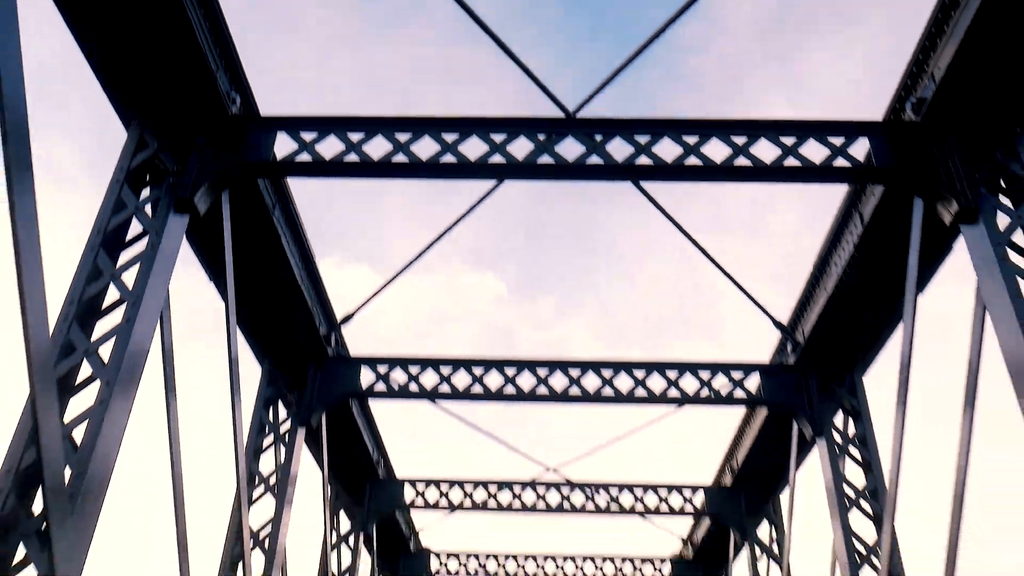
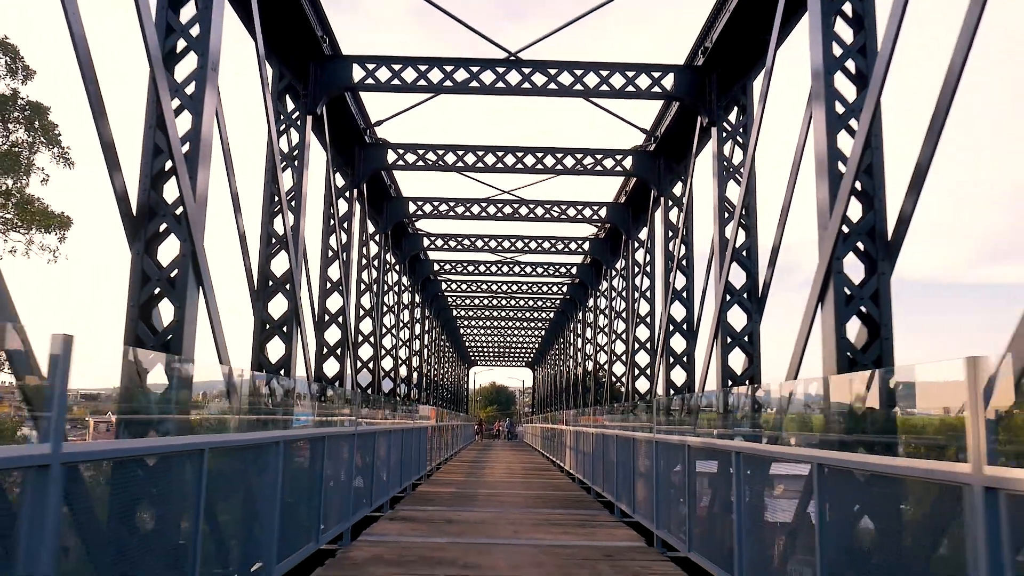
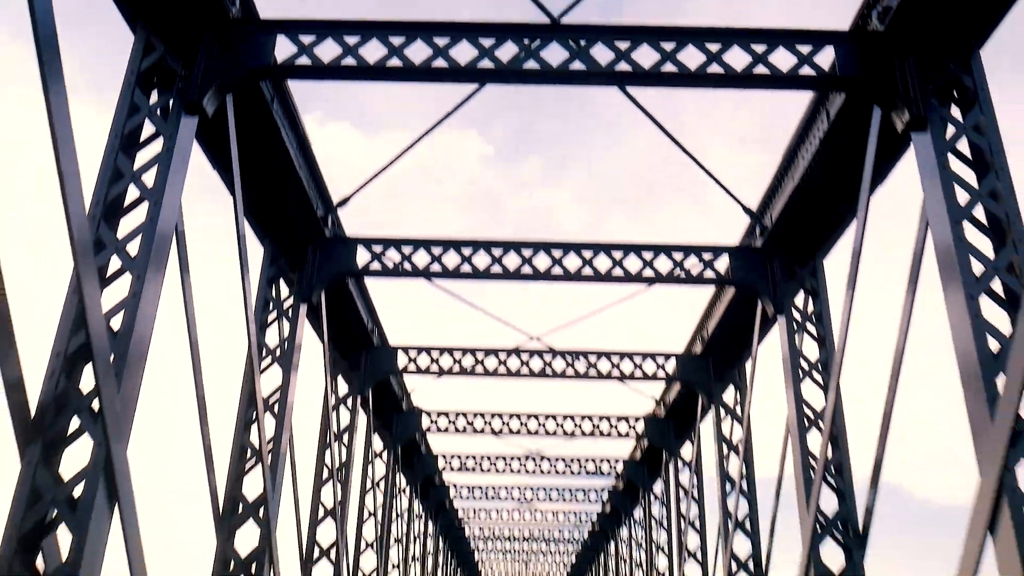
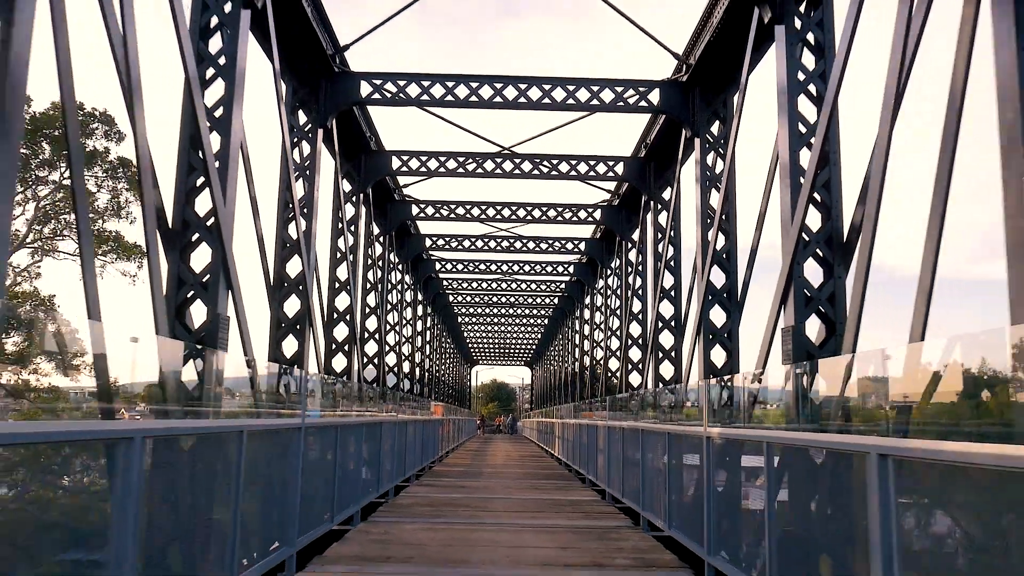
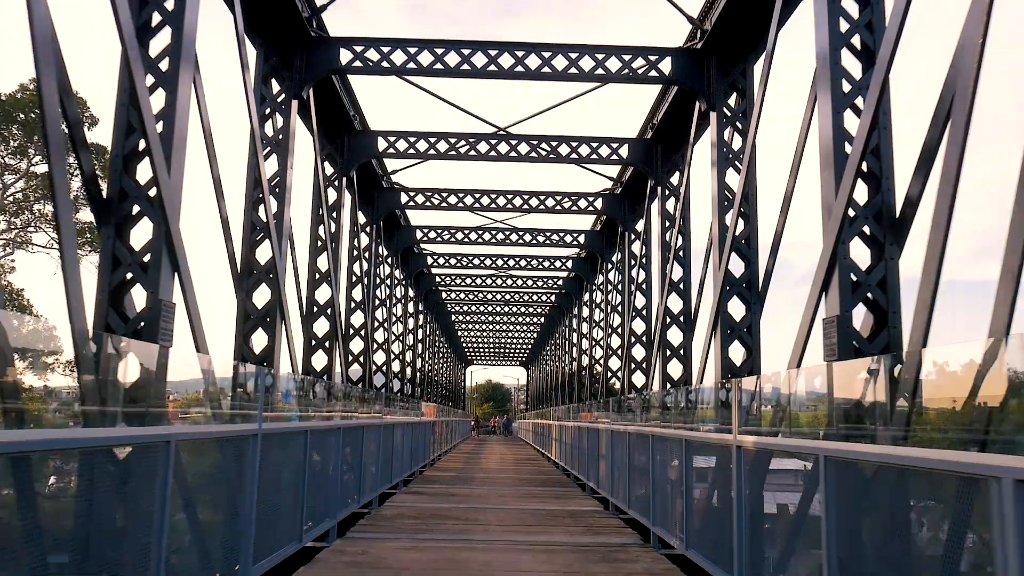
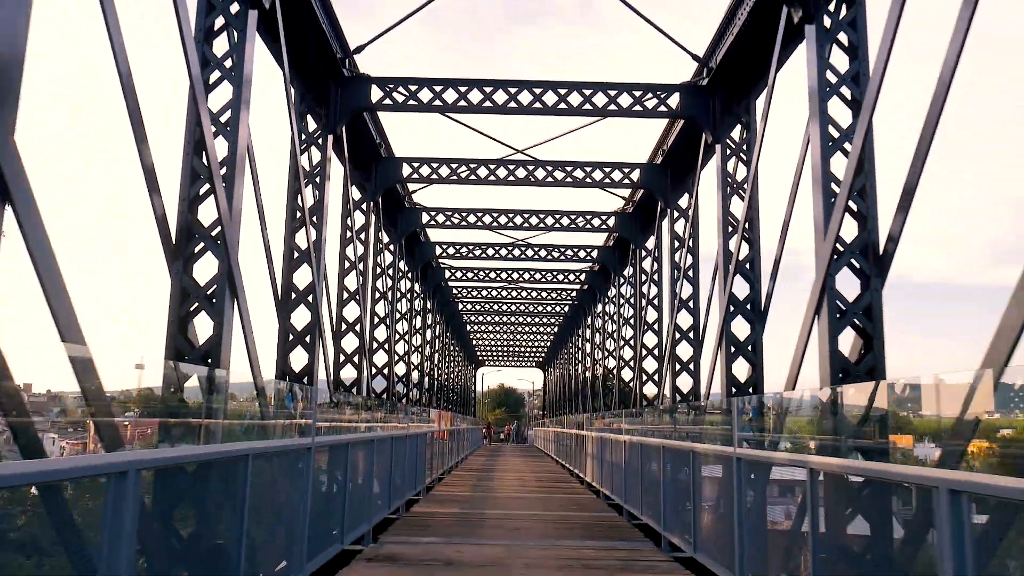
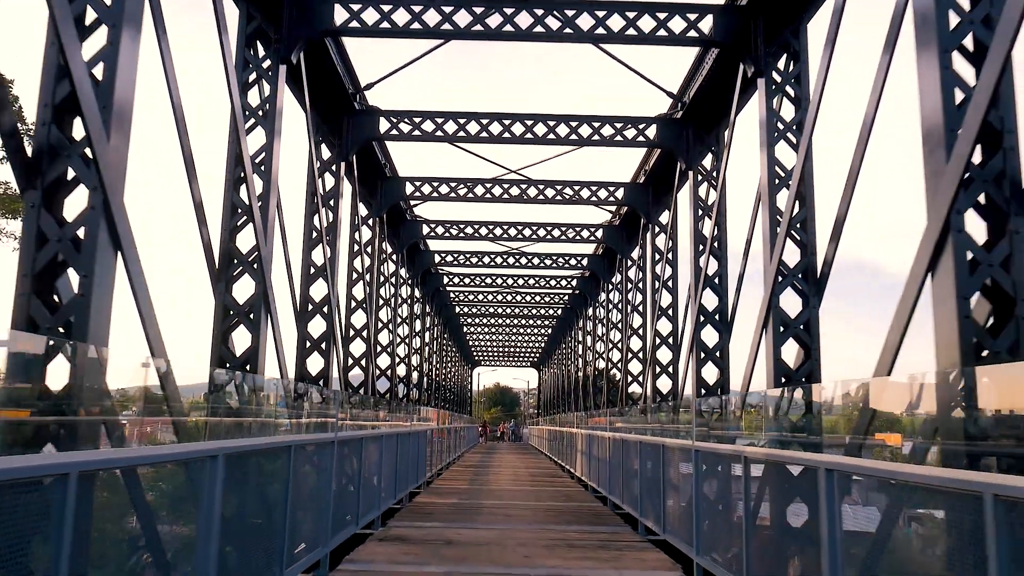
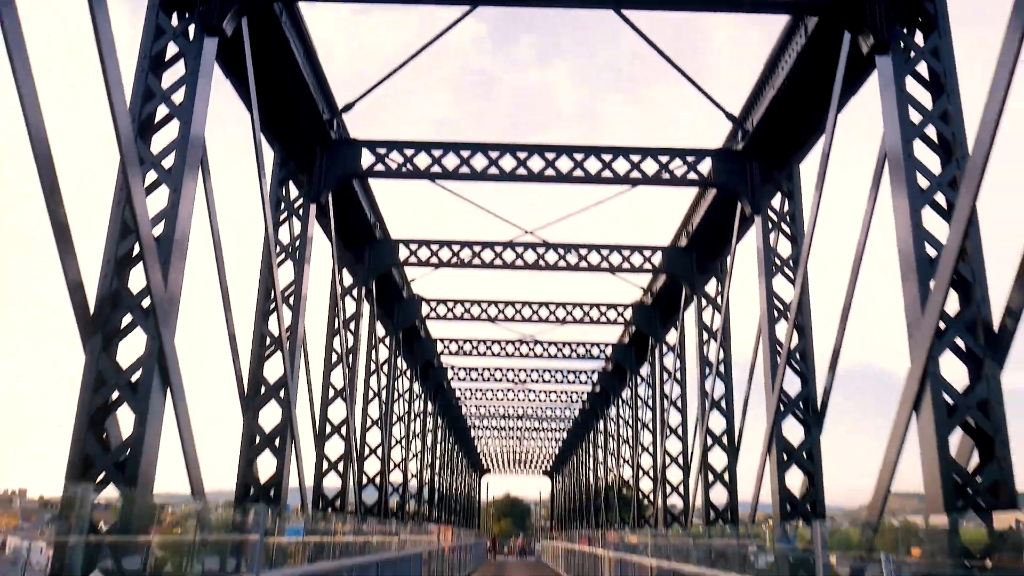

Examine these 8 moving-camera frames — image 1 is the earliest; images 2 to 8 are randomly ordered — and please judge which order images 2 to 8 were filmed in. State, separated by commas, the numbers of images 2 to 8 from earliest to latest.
3, 8, 6, 7, 2, 5, 4
